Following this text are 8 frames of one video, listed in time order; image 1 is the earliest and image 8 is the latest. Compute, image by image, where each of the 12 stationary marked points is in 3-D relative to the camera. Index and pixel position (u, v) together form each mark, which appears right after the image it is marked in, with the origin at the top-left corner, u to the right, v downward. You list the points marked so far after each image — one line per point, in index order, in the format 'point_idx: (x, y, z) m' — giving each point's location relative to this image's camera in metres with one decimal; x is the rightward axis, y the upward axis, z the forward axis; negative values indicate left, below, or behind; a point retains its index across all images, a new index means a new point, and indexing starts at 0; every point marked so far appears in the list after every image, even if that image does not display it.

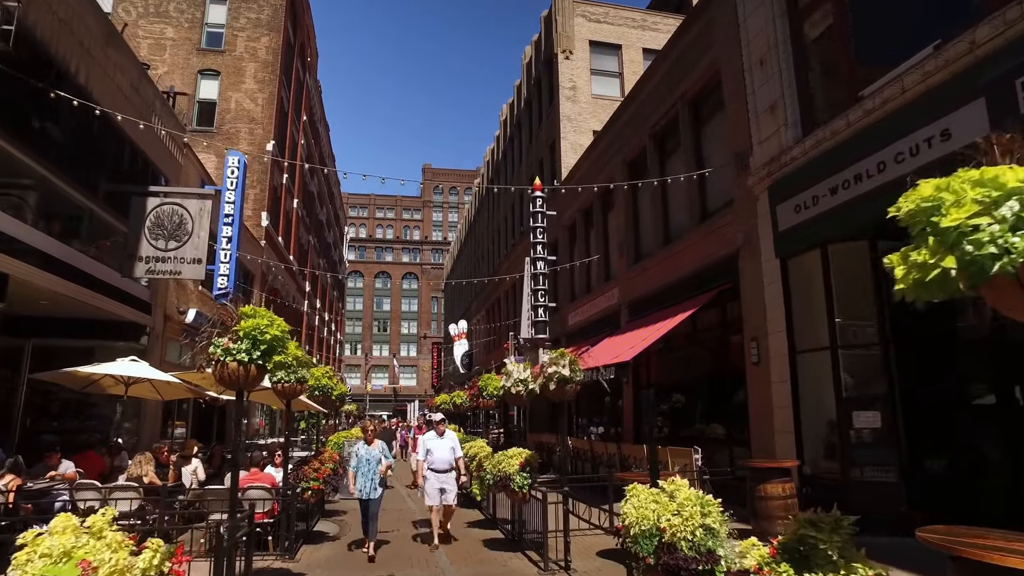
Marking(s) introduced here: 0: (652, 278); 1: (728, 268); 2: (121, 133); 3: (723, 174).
0: (+4.2, +0.3, +16.9) m
1: (+5.0, +0.5, +12.9) m
2: (-8.8, +3.5, +12.7) m
3: (+5.1, +2.7, +13.6) m
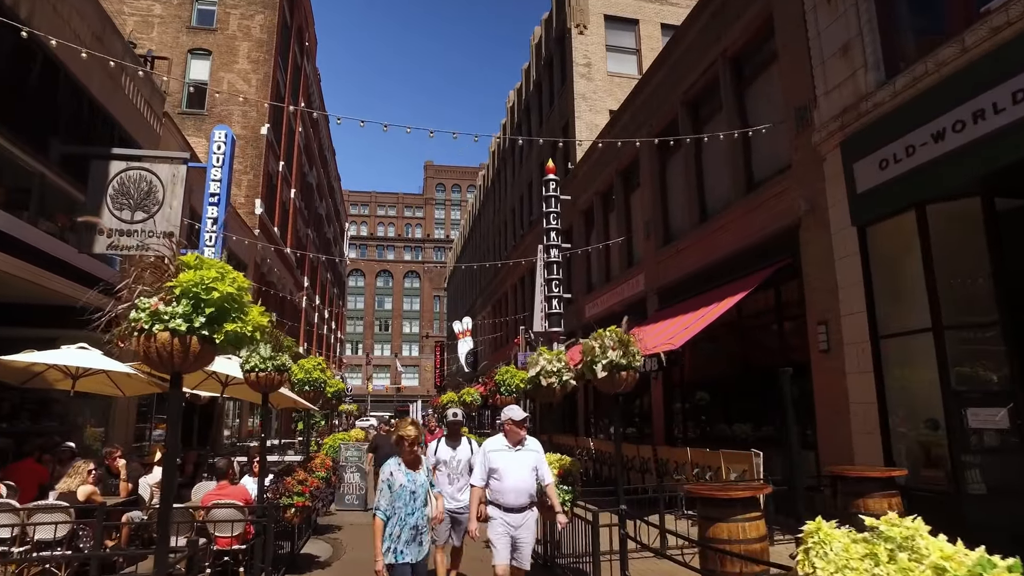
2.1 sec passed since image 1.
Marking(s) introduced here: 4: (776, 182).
0: (+4.6, +0.7, +15.1) m
1: (+5.4, +0.9, +11.1) m
2: (-8.3, +3.9, +11.0) m
3: (+5.6, +3.1, +11.8) m
4: (+5.3, +2.1, +11.5) m
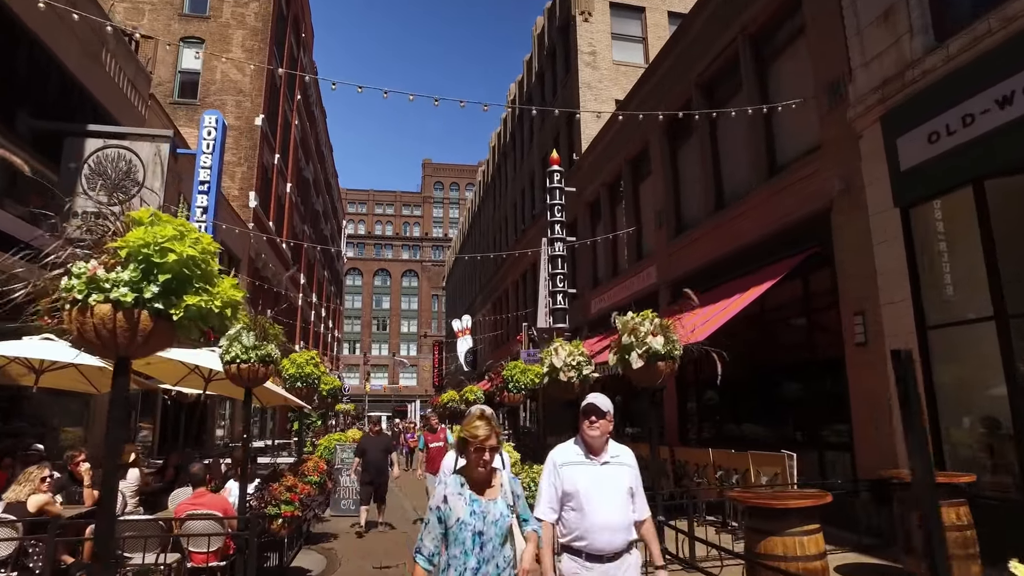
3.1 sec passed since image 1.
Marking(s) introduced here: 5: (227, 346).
0: (+4.8, +0.9, +14.3) m
1: (+5.5, +1.1, +10.4) m
2: (-8.2, +4.1, +10.2) m
3: (+5.7, +3.3, +11.1) m
4: (+5.5, +2.3, +10.7) m
5: (-3.0, -0.6, +5.9) m
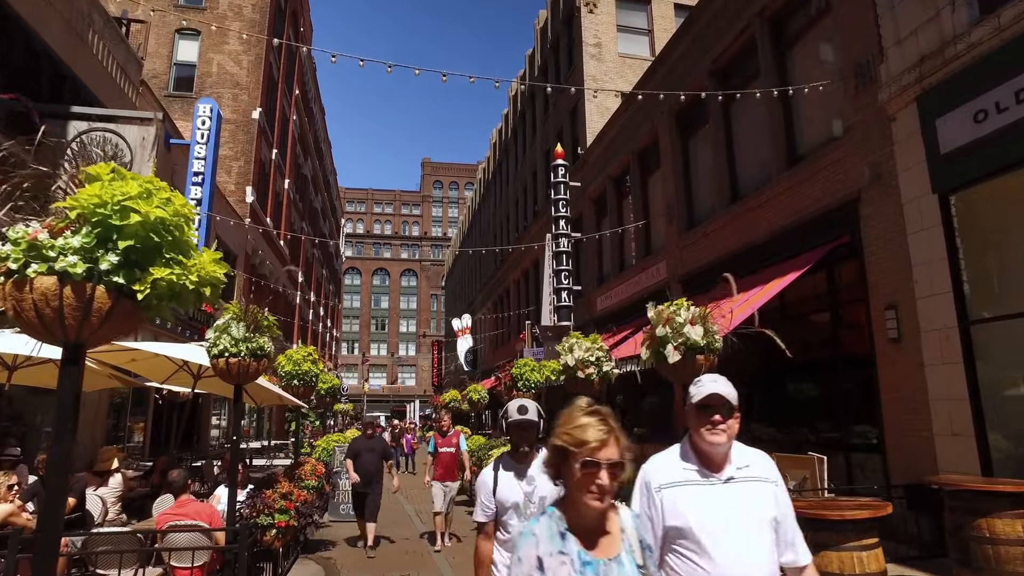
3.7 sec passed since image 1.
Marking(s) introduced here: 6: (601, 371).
0: (+4.9, +1.0, +13.8) m
1: (+5.7, +1.2, +9.8) m
2: (-8.0, +4.2, +9.6) m
3: (+5.9, +3.5, +10.5) m
4: (+5.7, +2.5, +10.1) m
5: (-2.8, -0.5, +5.4) m
6: (+1.1, -1.0, +7.2) m
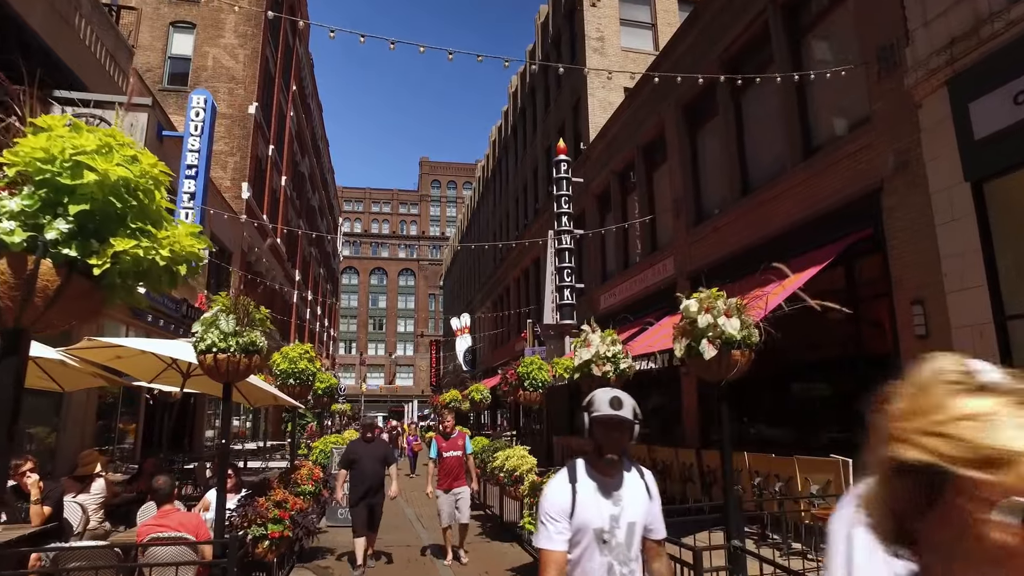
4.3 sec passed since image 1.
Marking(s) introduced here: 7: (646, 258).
0: (+5.0, +1.1, +13.3) m
1: (+5.8, +1.3, +9.4) m
2: (-7.9, +4.3, +9.1) m
3: (+6.0, +3.5, +10.1) m
4: (+5.8, +2.5, +9.7) m
5: (-2.7, -0.4, +4.9) m
6: (+1.2, -0.9, +6.8) m
7: (+4.1, +0.9, +17.4) m
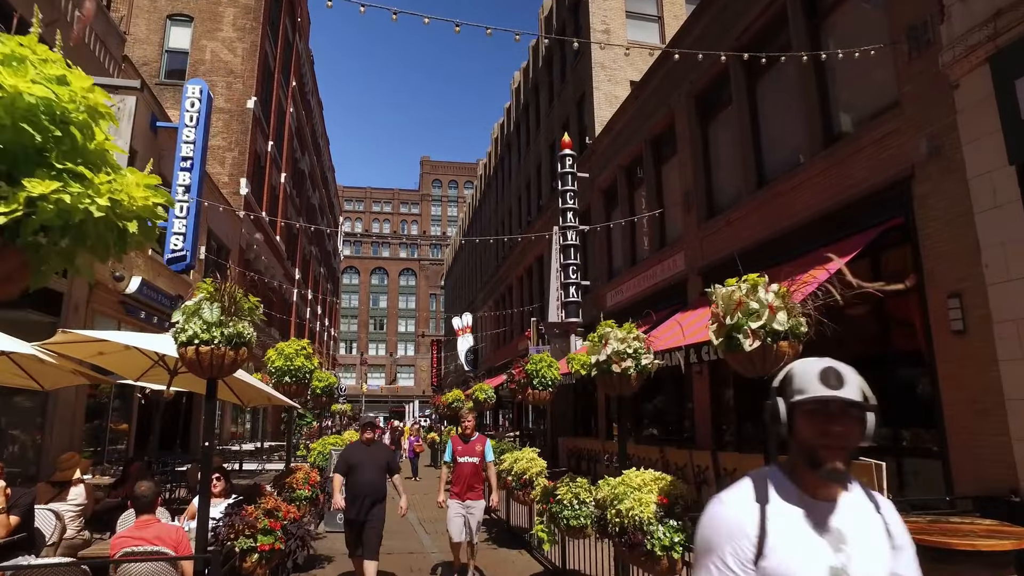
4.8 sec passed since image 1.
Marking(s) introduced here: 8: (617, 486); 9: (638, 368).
0: (+5.2, +1.2, +12.8) m
1: (+6.0, +1.4, +8.9) m
2: (-7.8, +4.4, +8.6) m
3: (+6.1, +3.6, +9.6) m
4: (+5.9, +2.7, +9.2) m
5: (-2.5, -0.3, +4.4) m
6: (+1.4, -0.8, +6.3) m
7: (+4.2, +1.0, +16.9) m
8: (+0.9, -1.7, +4.8) m
9: (+1.4, -0.9, +6.3) m
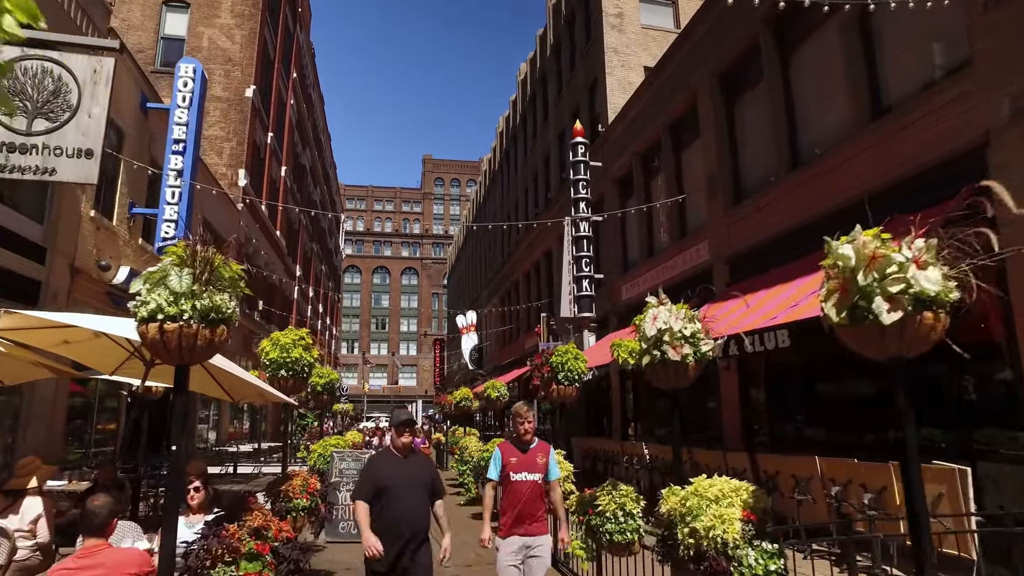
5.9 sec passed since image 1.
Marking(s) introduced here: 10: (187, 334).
0: (+5.5, +1.5, +11.9) m
1: (+6.3, +1.6, +7.9) m
2: (-7.5, +4.6, +7.7) m
3: (+6.4, +3.9, +8.6) m
4: (+6.2, +2.9, +8.2) m
5: (-2.2, -0.1, +3.5) m
6: (+1.7, -0.6, +5.3) m
7: (+4.6, +1.2, +16.0) m
8: (+1.2, -1.4, +3.9) m
9: (+1.7, -0.6, +5.3) m
10: (-2.0, -0.3, +3.6) m
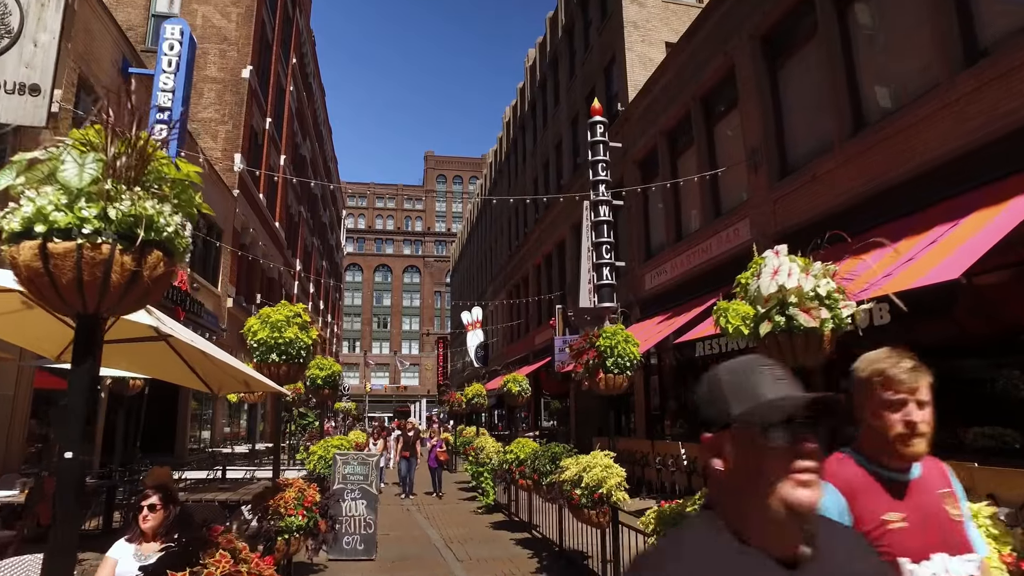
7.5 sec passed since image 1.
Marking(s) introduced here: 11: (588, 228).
0: (+6.0, +1.8, +10.5) m
1: (+6.7, +2.0, +6.6) m
2: (-7.0, +5.0, +6.3) m
3: (+6.9, +4.3, +7.3) m
4: (+6.7, +3.3, +6.9) m
5: (-1.8, +0.3, +2.1) m
6: (+2.1, -0.2, +3.9) m
7: (+5.0, +1.6, +14.6) m
8: (+1.7, -1.1, +2.5) m
9: (+2.1, -0.3, +4.0) m
10: (-1.6, +0.1, +2.2) m
11: (+2.6, +2.1, +19.8) m
